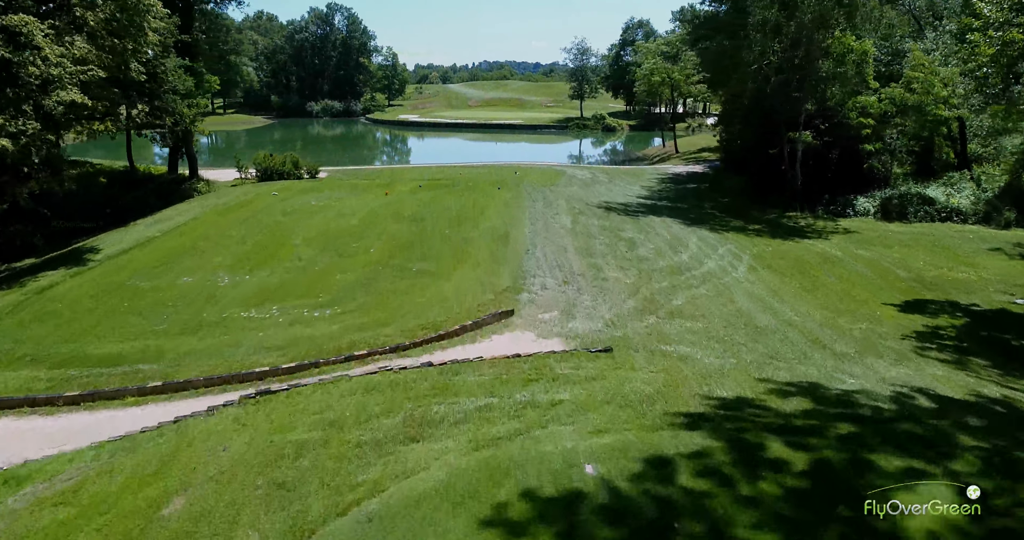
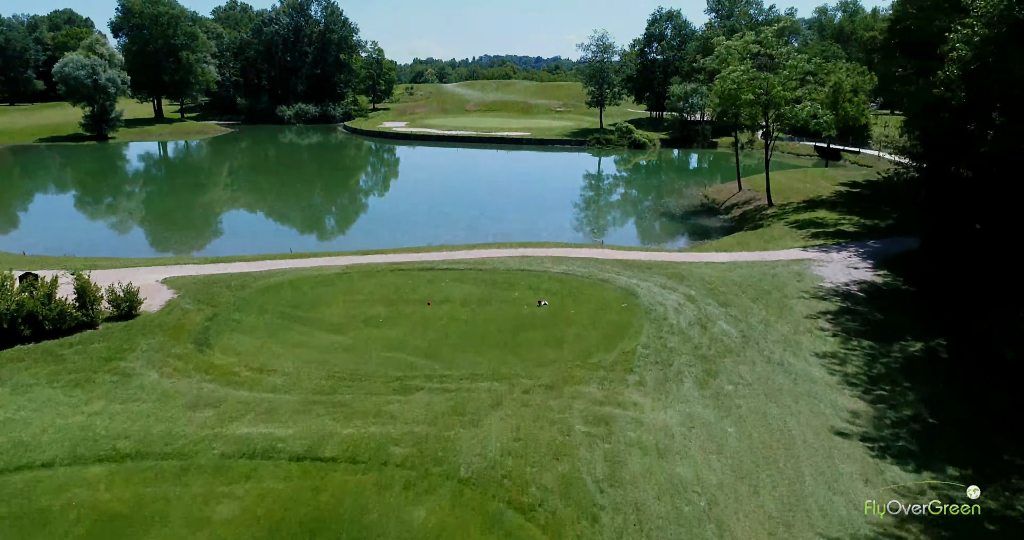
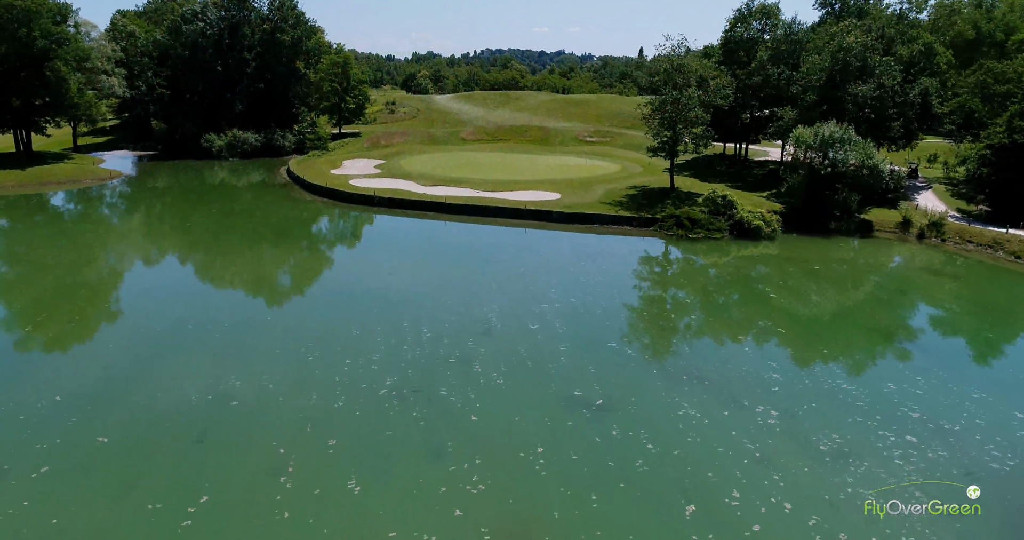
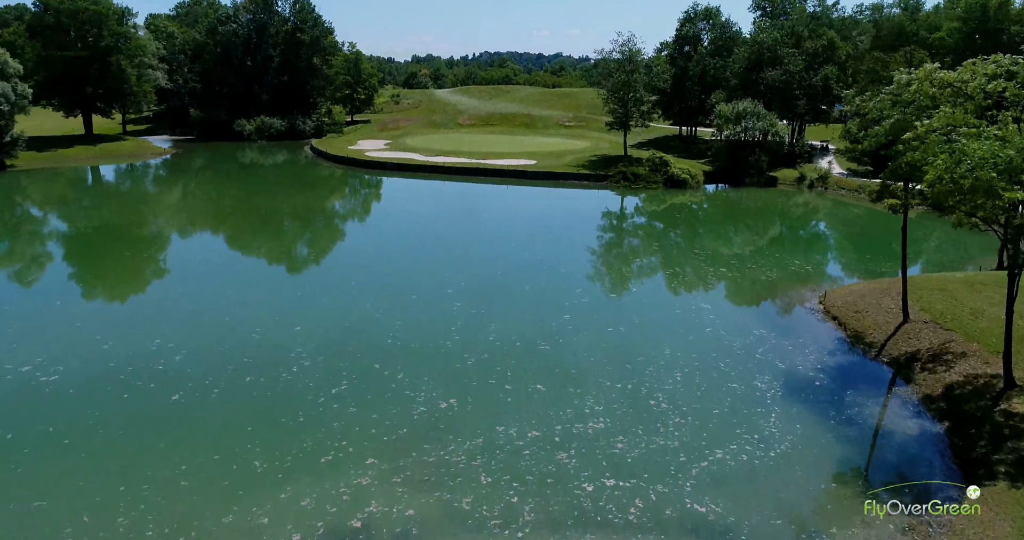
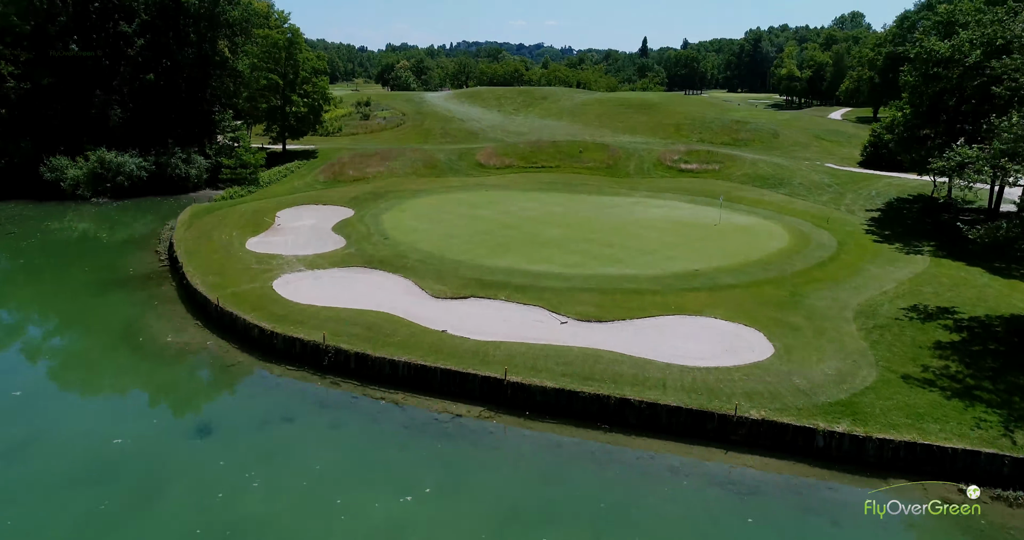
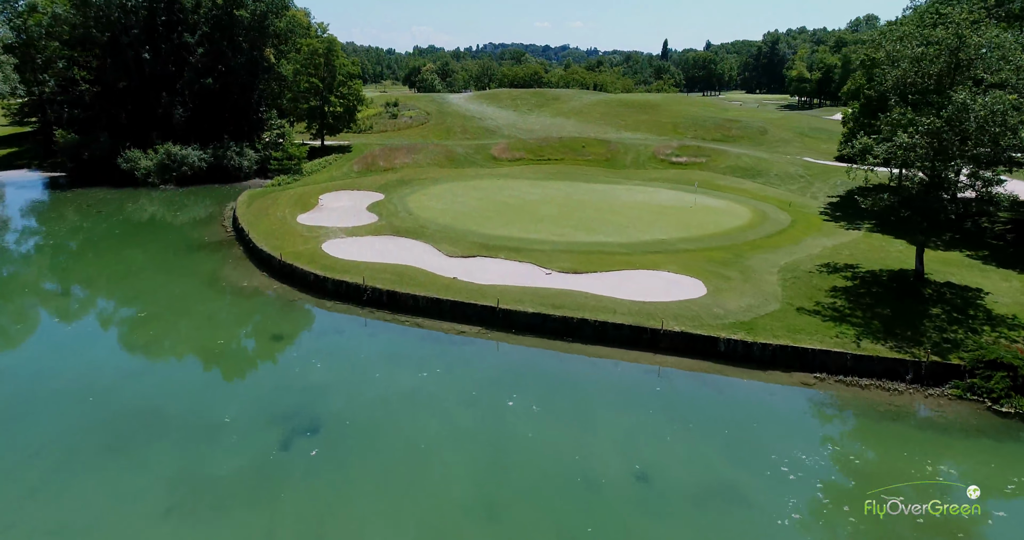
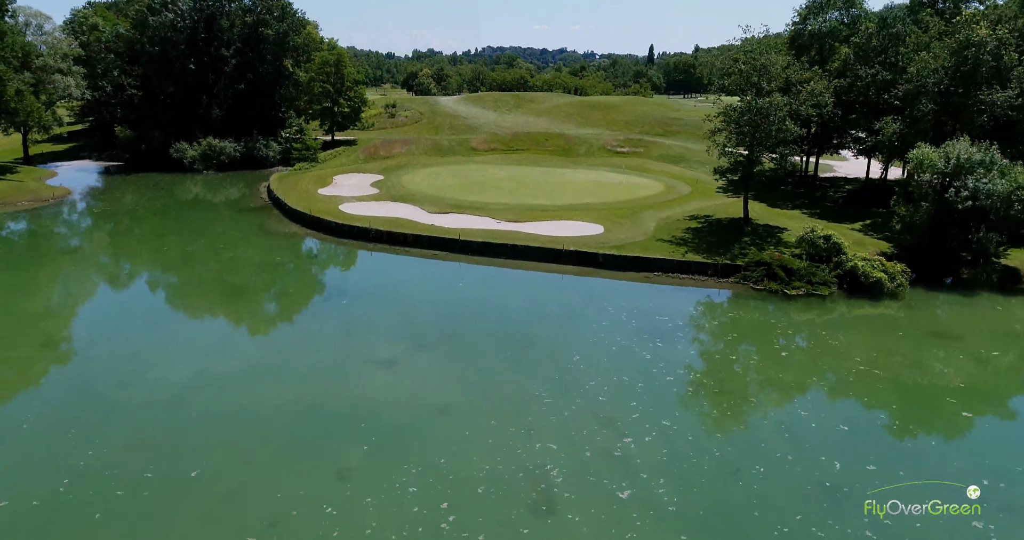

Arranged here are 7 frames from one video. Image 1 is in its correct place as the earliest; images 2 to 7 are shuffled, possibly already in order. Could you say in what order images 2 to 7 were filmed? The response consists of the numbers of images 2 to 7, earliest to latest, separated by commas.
2, 4, 3, 7, 6, 5
